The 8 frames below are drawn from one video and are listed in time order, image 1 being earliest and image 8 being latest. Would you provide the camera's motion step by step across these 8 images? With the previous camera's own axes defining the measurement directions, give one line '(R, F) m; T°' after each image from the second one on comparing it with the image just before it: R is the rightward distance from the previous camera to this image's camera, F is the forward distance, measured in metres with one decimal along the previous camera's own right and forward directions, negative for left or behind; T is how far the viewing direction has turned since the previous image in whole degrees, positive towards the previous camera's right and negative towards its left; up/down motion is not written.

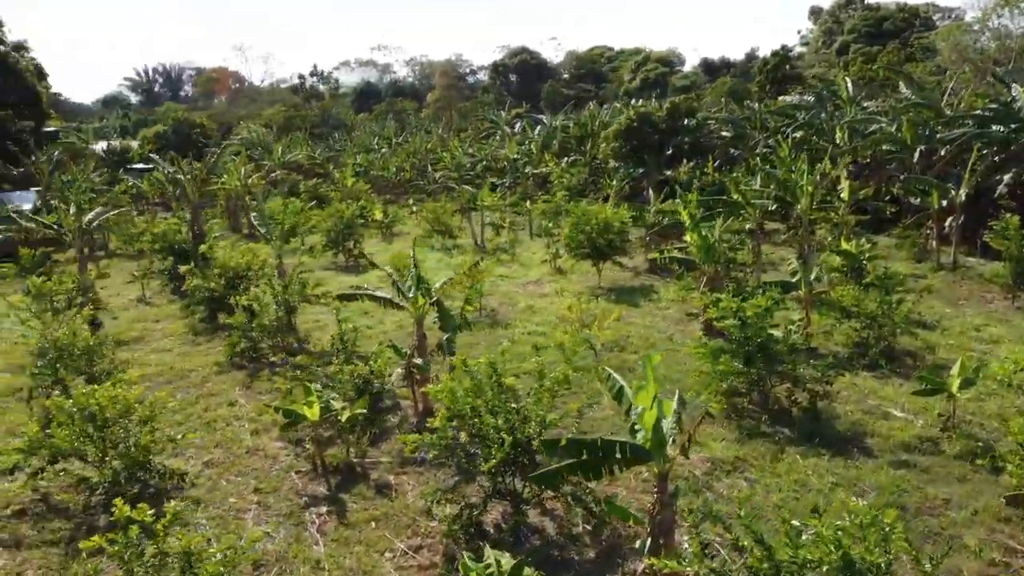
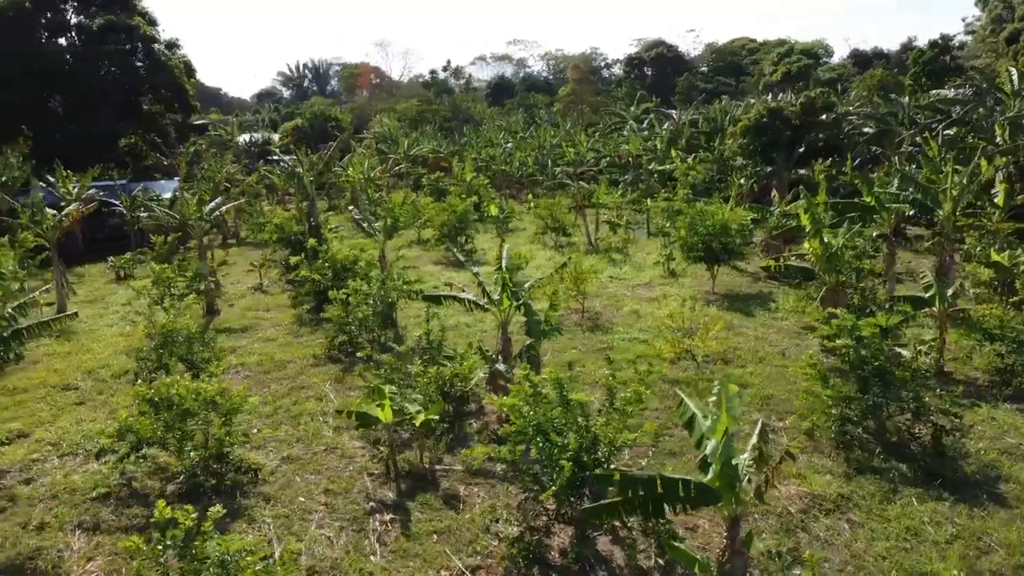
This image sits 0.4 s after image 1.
(+0.4, +0.4) m; -9°
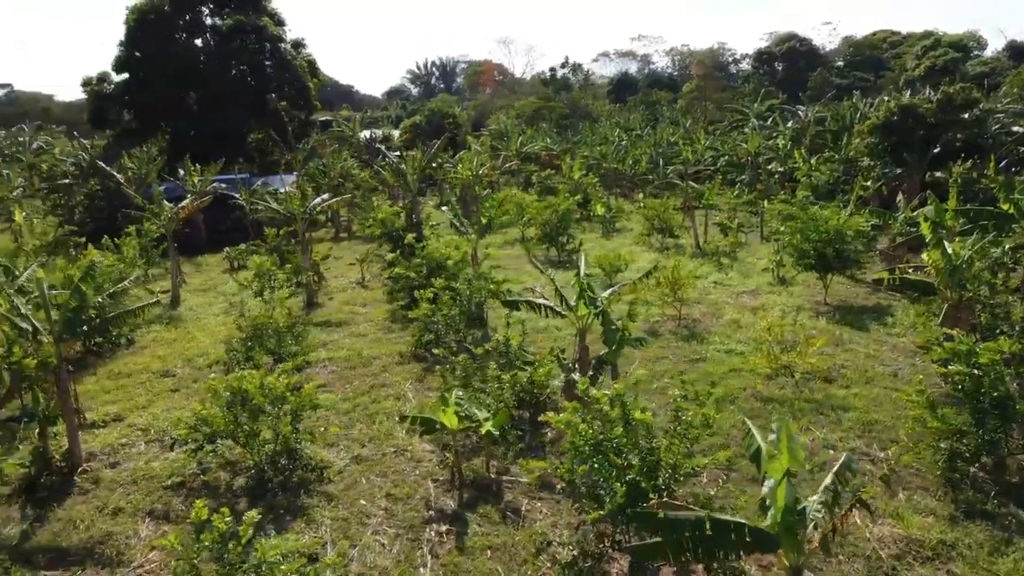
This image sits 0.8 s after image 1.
(+0.4, +0.3) m; -8°
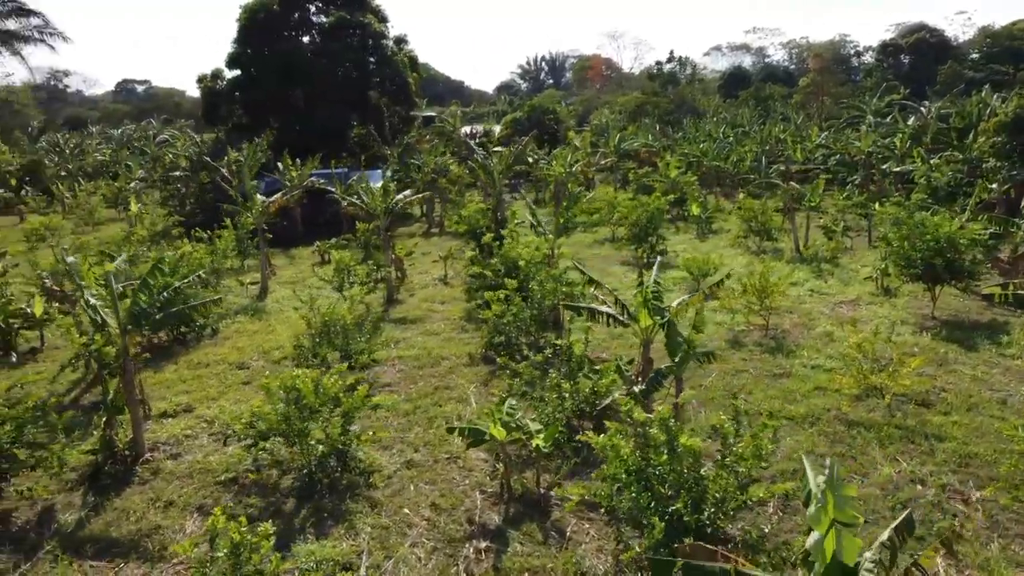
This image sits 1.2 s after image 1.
(+0.4, +0.3) m; -7°
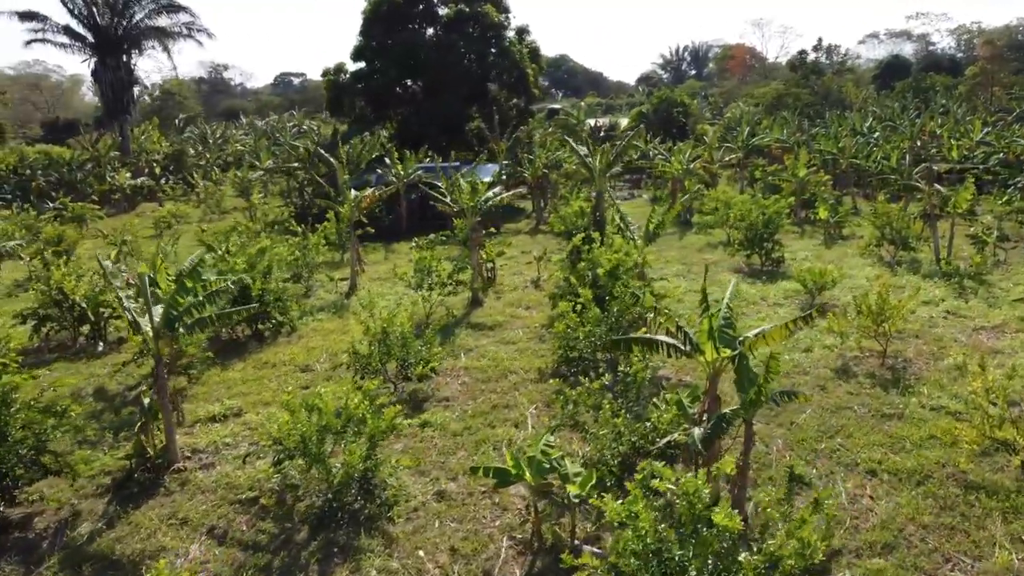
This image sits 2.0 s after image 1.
(+0.7, +0.8) m; -9°
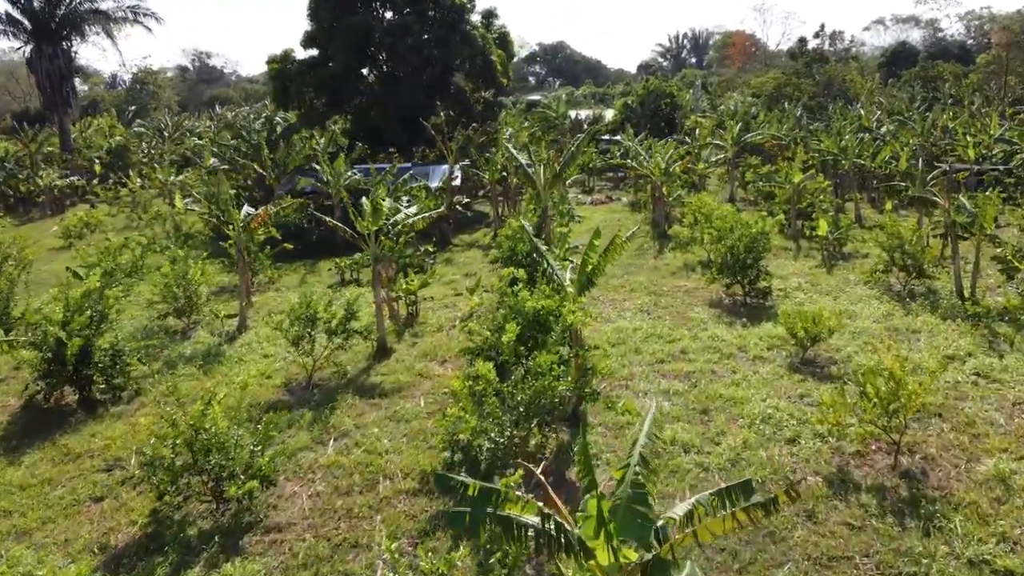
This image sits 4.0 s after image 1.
(+1.1, +2.5) m; 0°
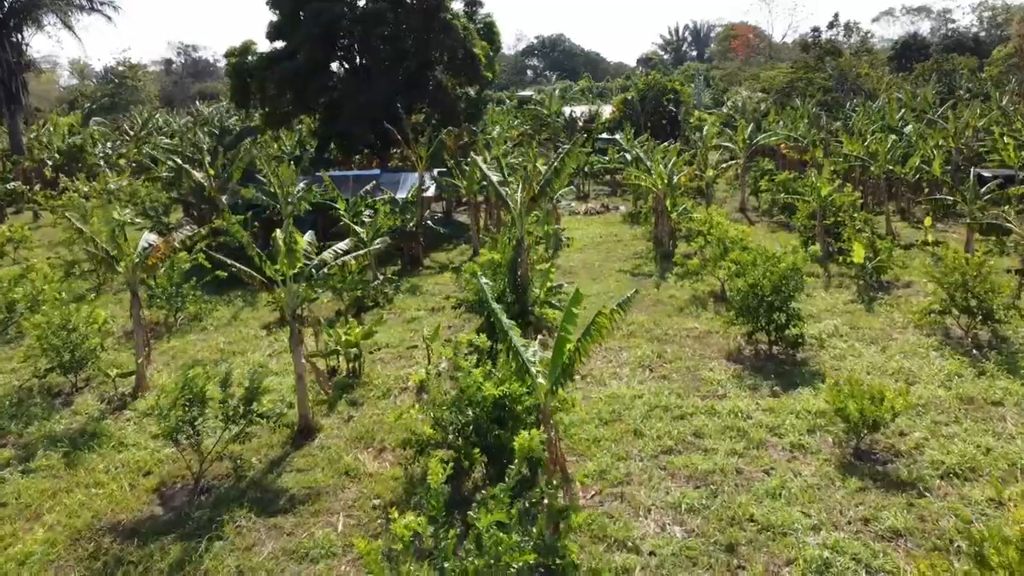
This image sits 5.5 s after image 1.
(+0.4, +2.3) m; 0°
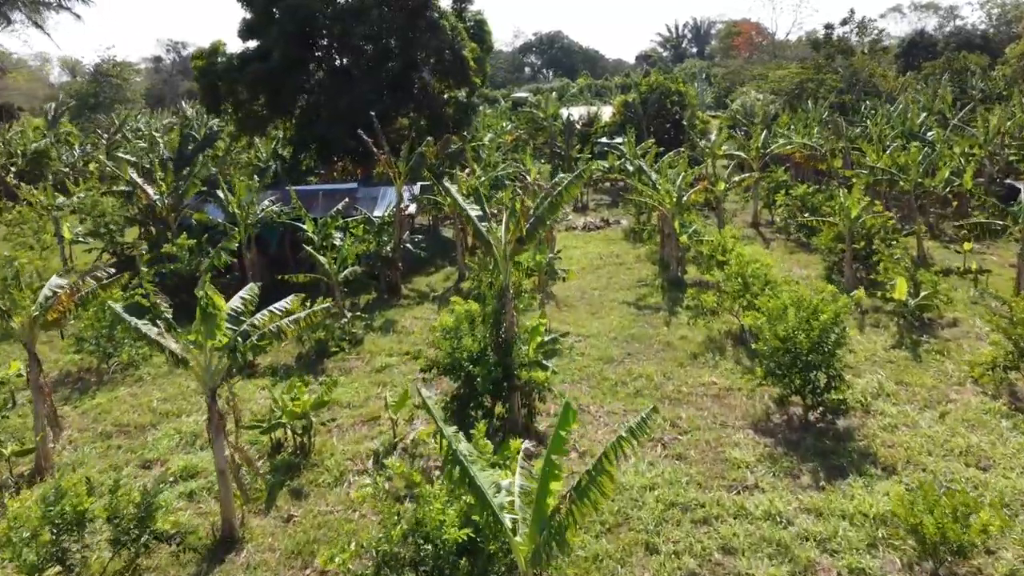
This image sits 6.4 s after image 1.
(+0.1, +1.6) m; 0°
